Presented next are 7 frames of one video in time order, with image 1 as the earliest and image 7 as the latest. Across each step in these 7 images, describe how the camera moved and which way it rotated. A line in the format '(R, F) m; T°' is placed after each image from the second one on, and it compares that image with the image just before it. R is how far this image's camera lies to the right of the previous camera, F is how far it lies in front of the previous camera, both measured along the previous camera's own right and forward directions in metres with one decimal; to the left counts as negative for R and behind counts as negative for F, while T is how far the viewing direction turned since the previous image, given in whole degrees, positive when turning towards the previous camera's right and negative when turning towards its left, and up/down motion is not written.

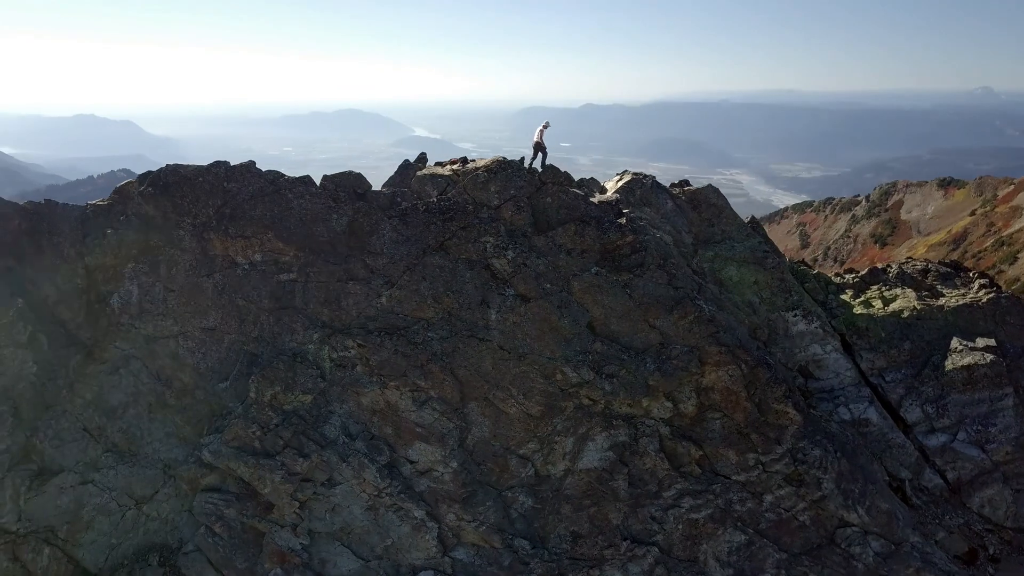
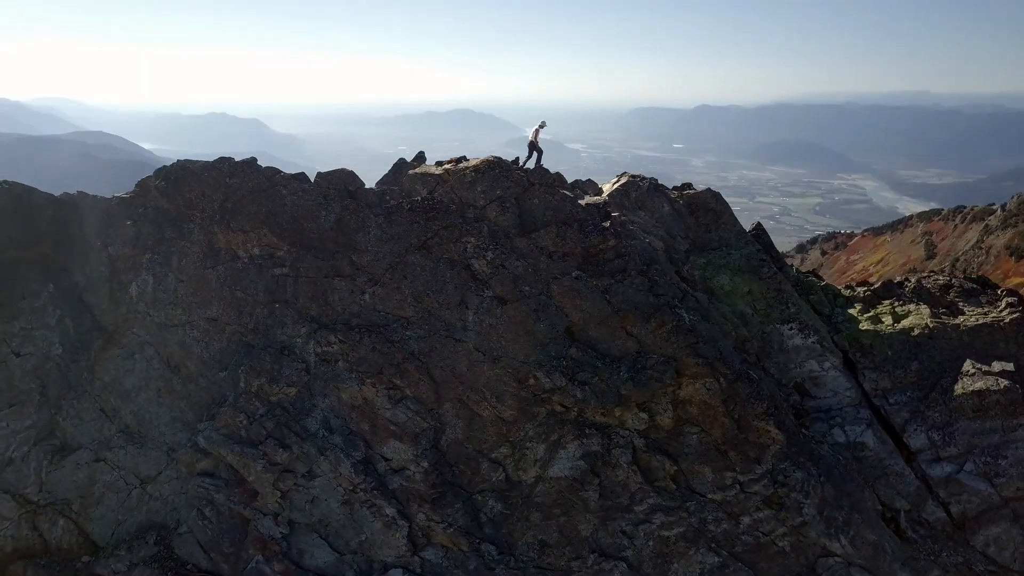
(+2.7, +0.4) m; -7°
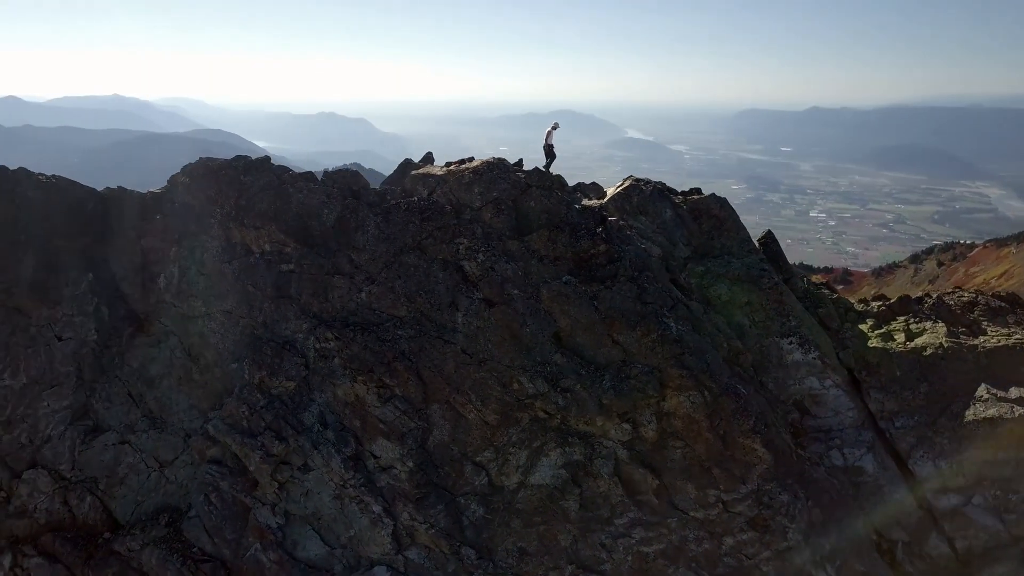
(+2.2, +0.3) m; -7°
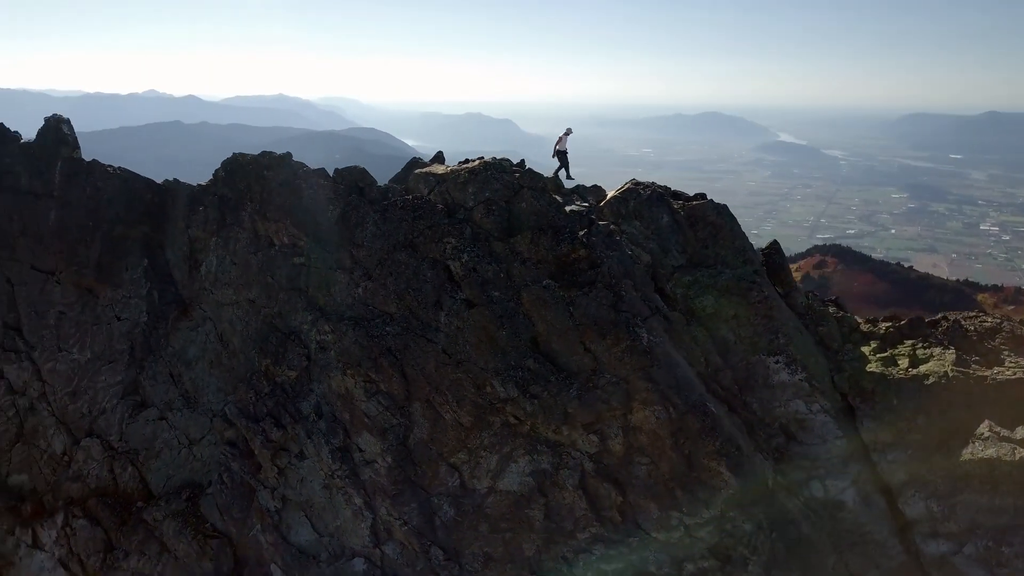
(+3.2, +0.5) m; -10°
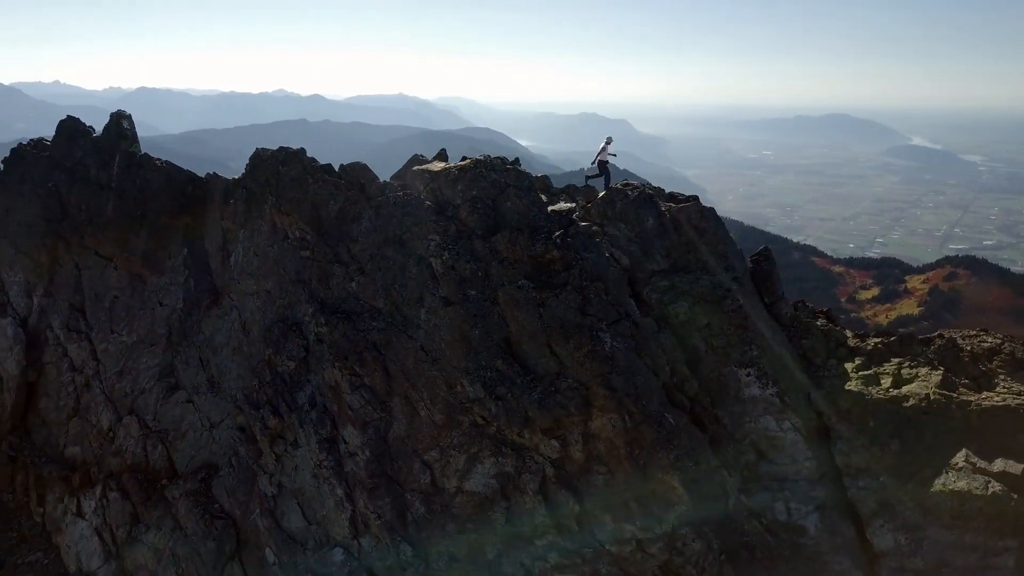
(+2.7, +0.4) m; -8°
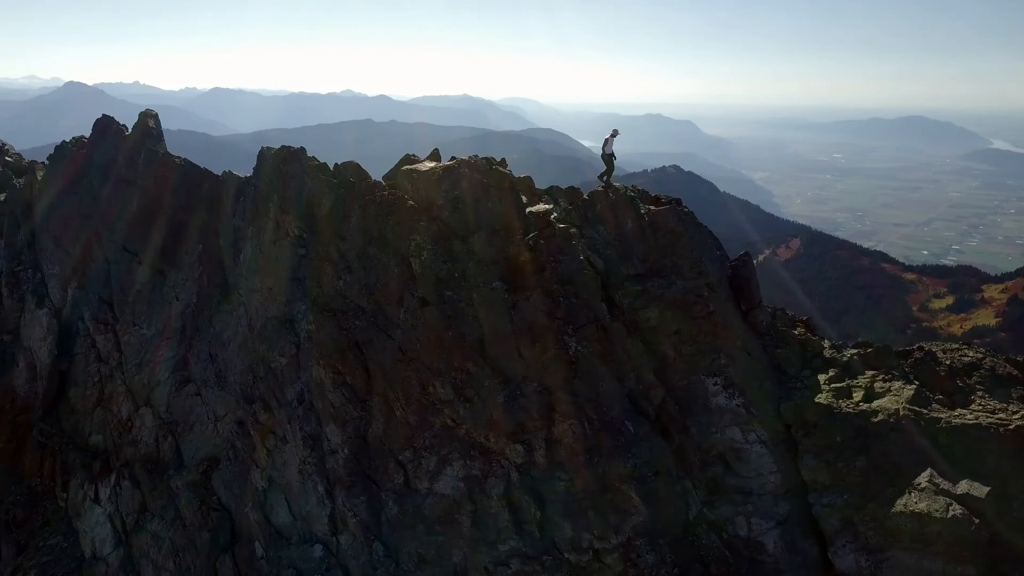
(+1.7, +0.2) m; -4°
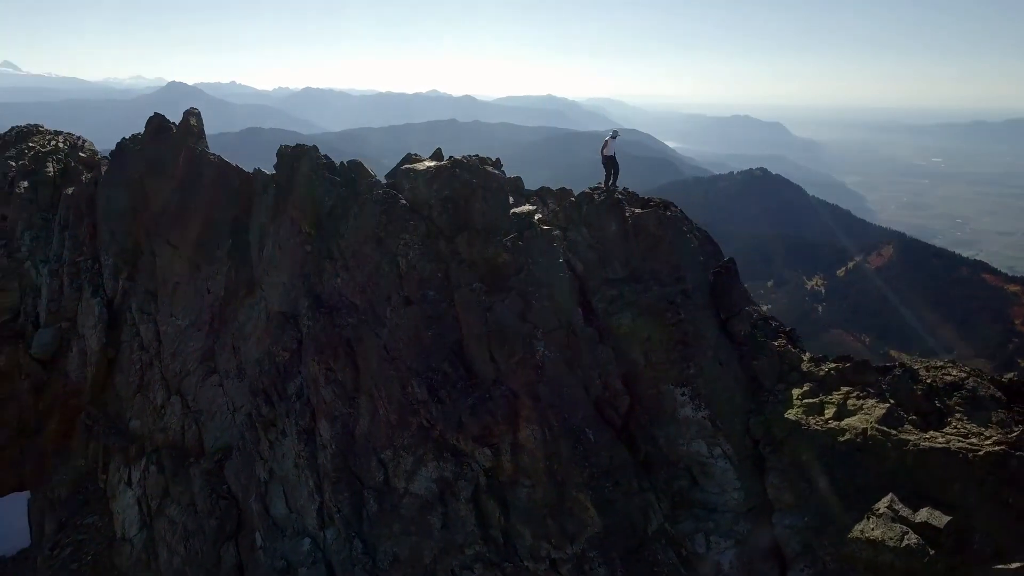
(+1.9, +0.3) m; -6°
